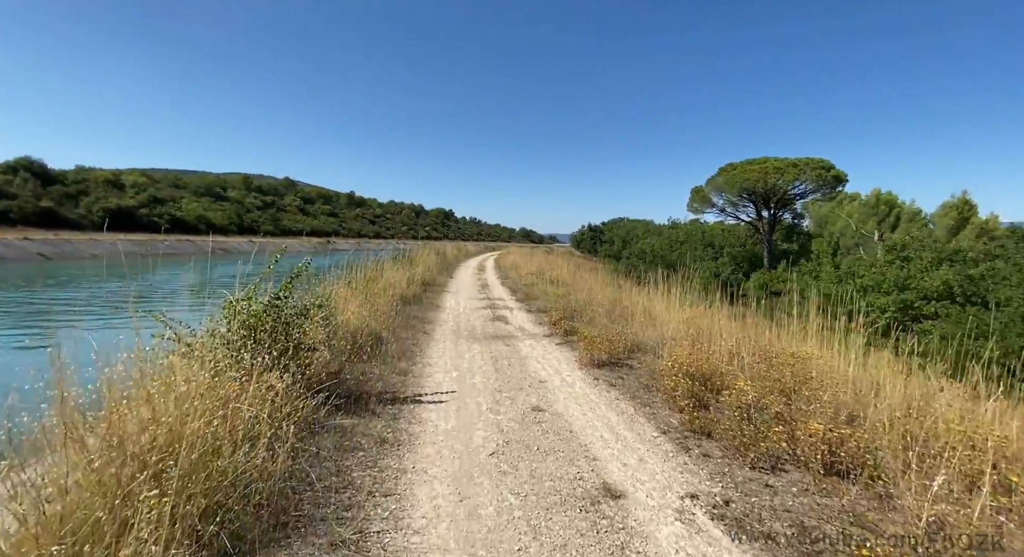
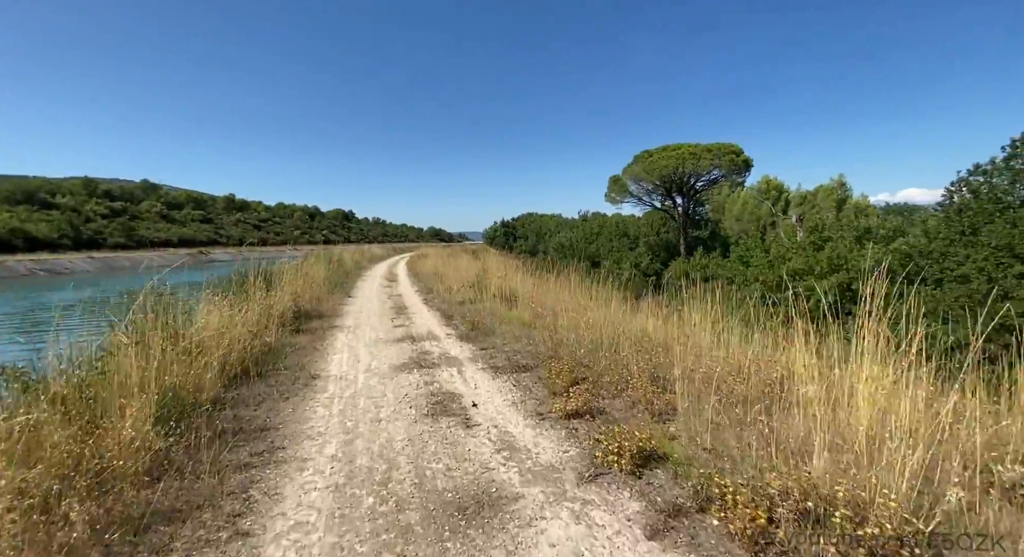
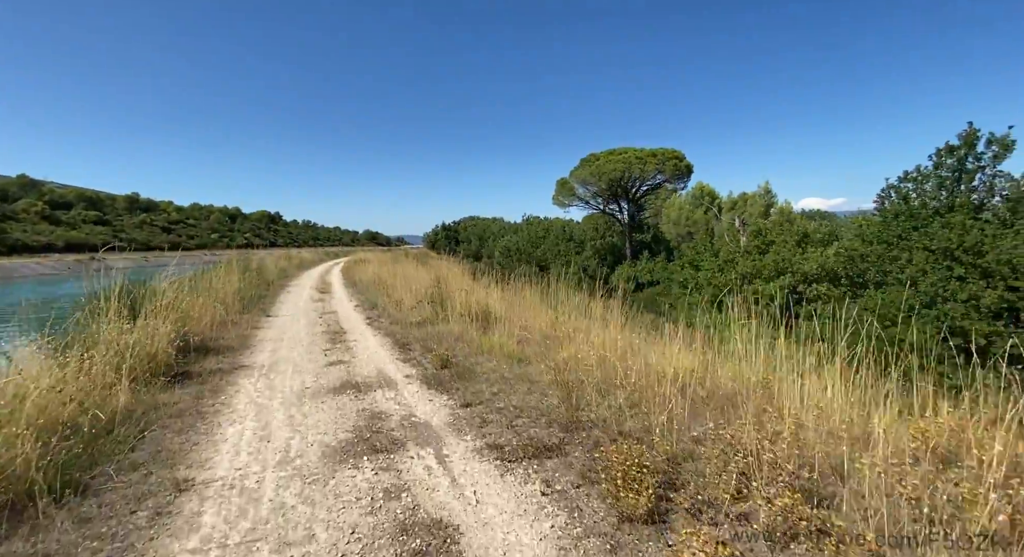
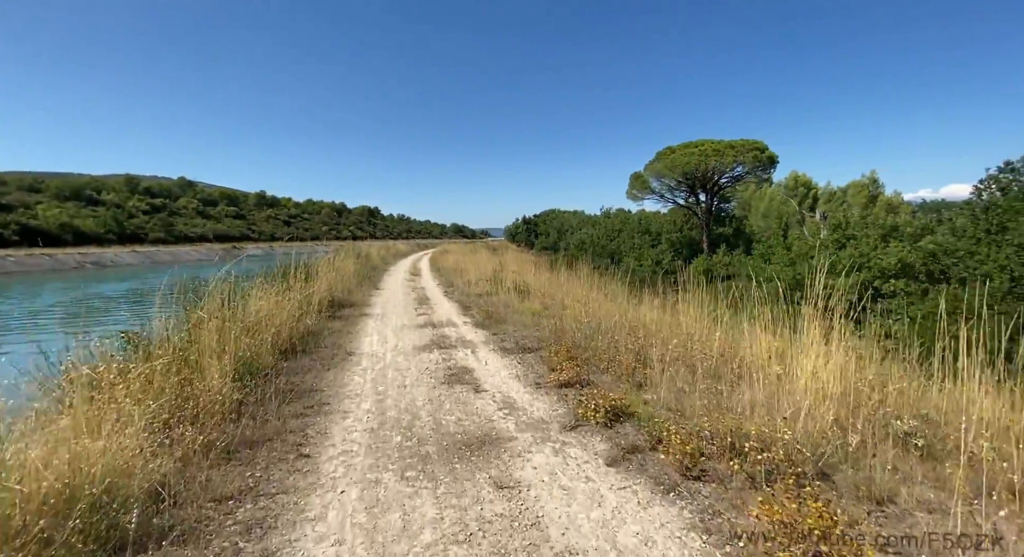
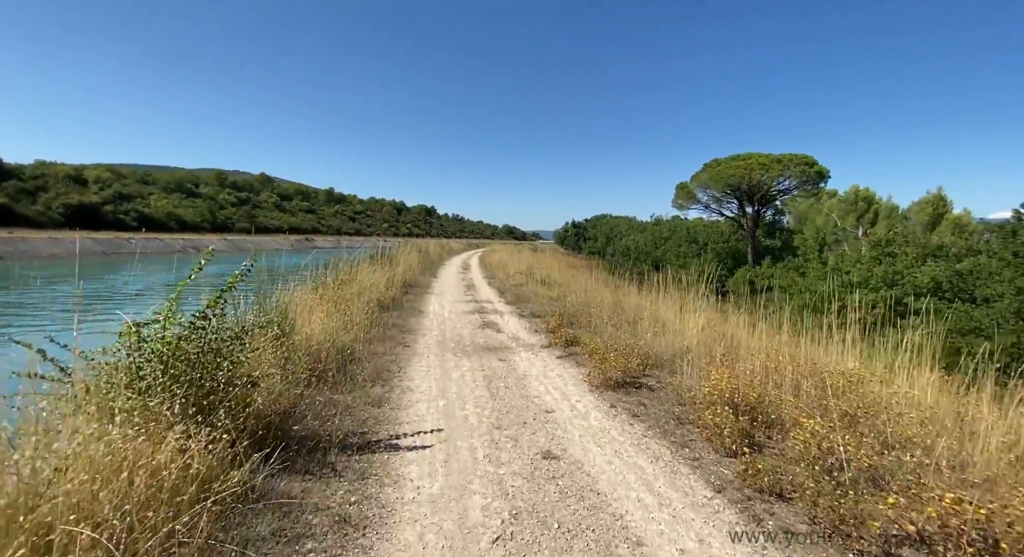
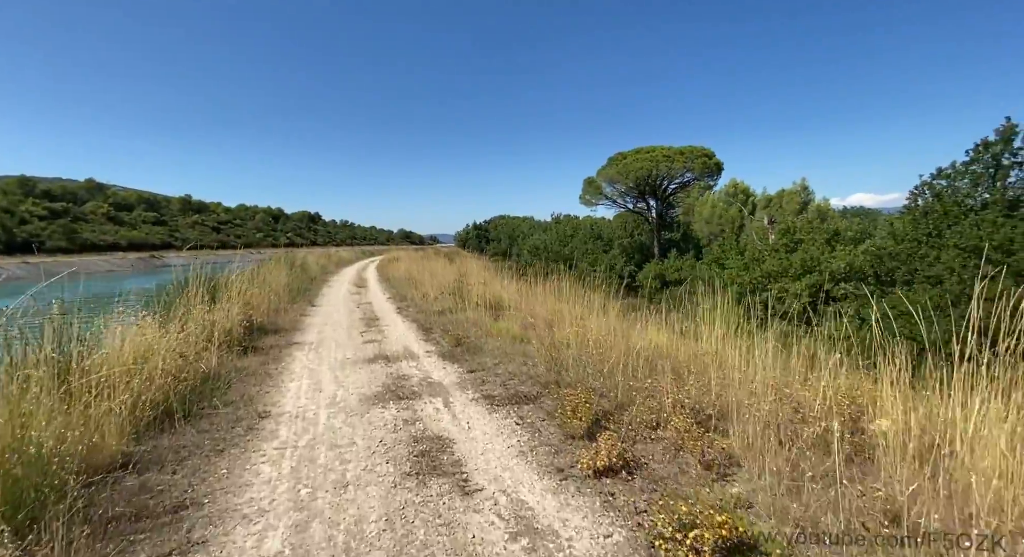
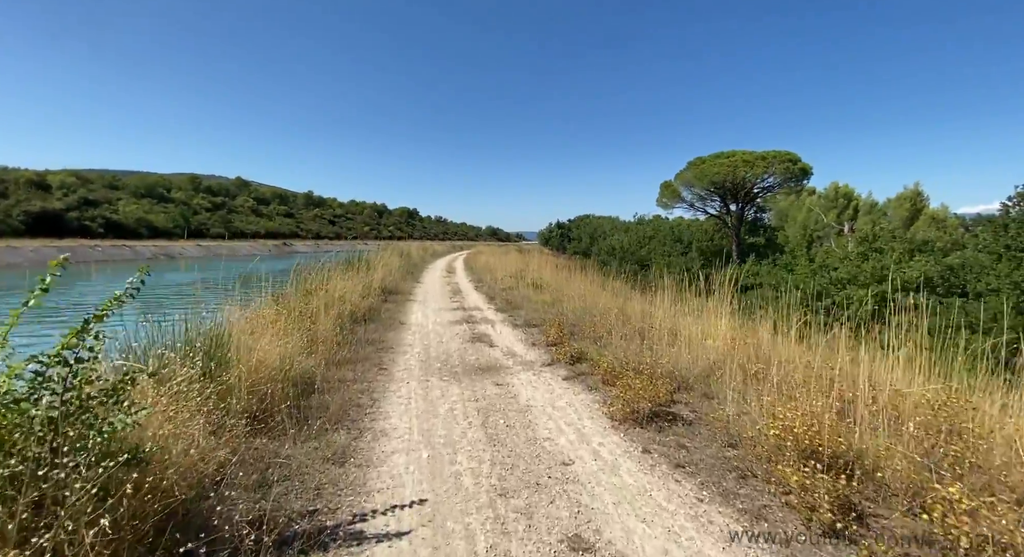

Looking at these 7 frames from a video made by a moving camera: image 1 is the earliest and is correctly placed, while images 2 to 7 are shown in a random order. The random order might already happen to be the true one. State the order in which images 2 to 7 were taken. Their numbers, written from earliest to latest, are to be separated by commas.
5, 7, 4, 2, 6, 3
